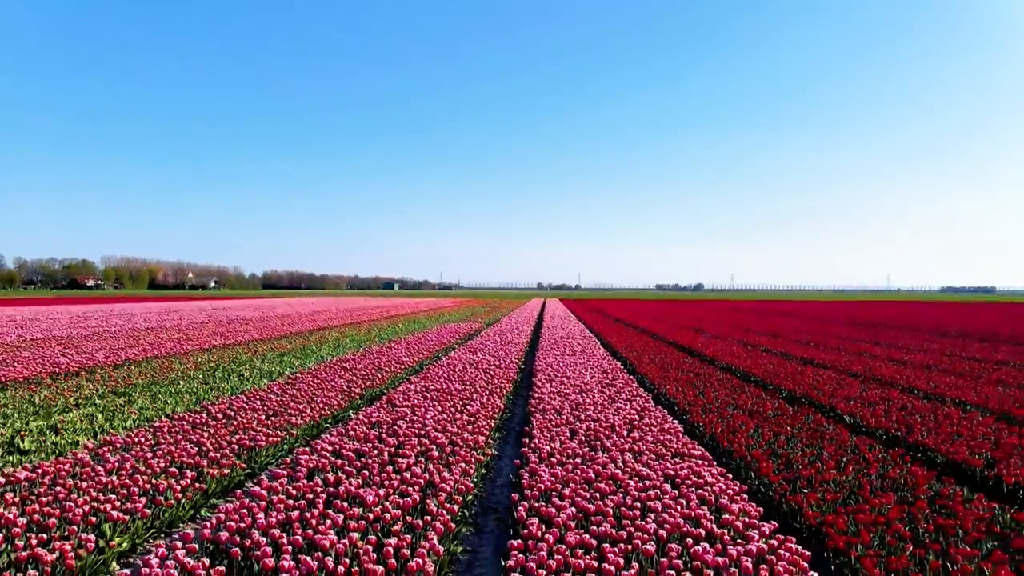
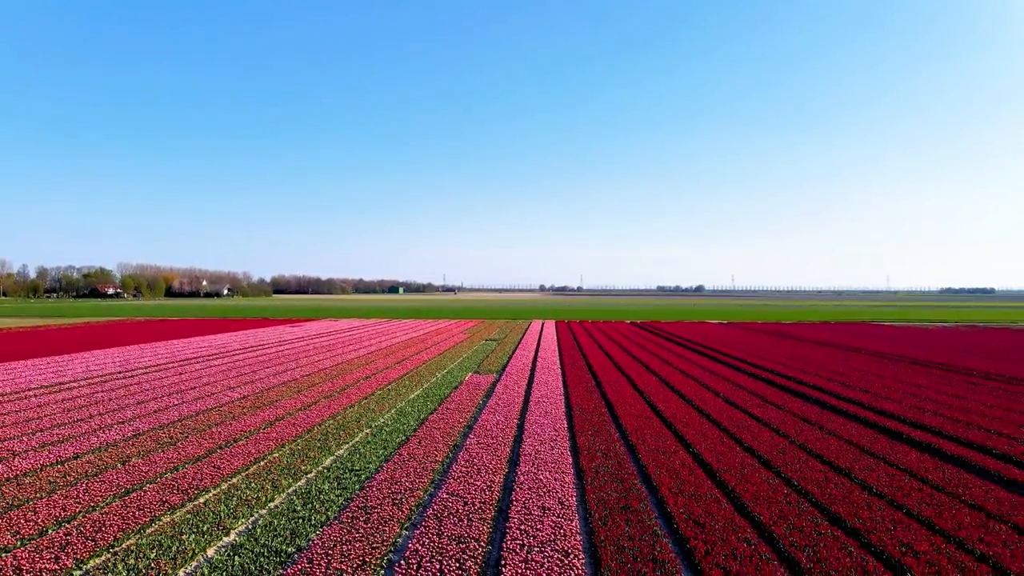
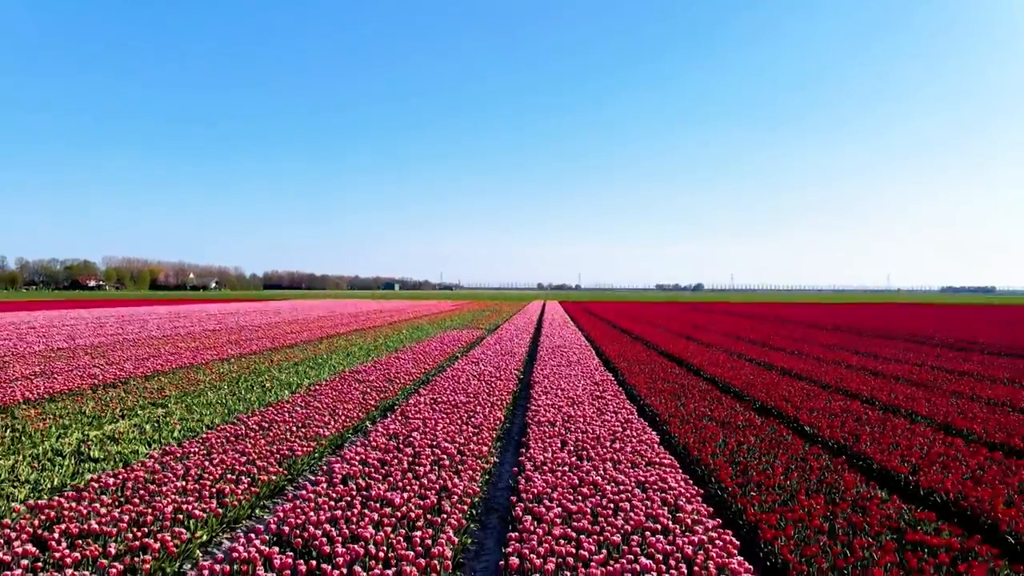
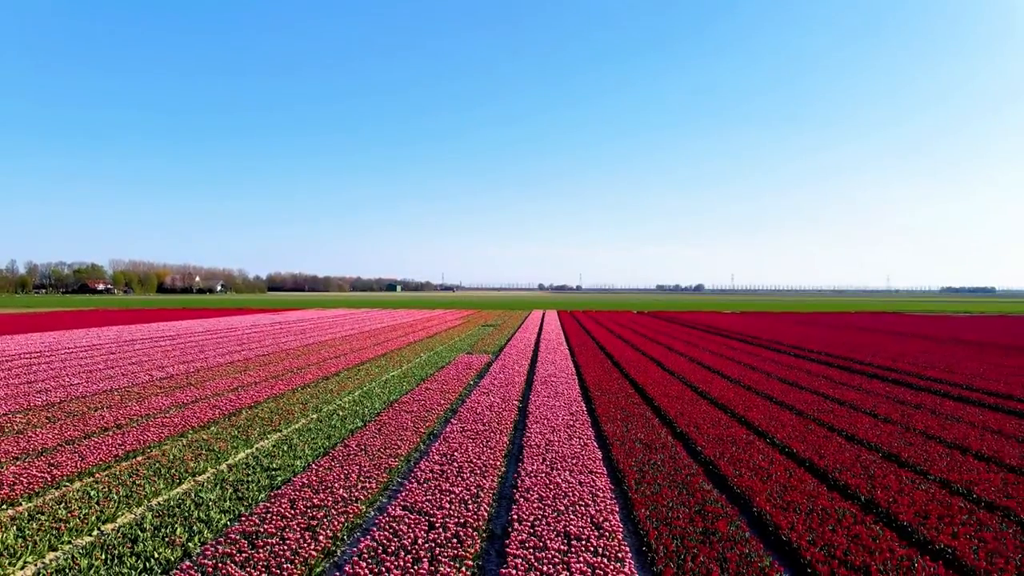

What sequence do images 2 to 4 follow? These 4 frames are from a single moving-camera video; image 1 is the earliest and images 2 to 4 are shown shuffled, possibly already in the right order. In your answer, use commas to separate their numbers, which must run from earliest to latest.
3, 4, 2
